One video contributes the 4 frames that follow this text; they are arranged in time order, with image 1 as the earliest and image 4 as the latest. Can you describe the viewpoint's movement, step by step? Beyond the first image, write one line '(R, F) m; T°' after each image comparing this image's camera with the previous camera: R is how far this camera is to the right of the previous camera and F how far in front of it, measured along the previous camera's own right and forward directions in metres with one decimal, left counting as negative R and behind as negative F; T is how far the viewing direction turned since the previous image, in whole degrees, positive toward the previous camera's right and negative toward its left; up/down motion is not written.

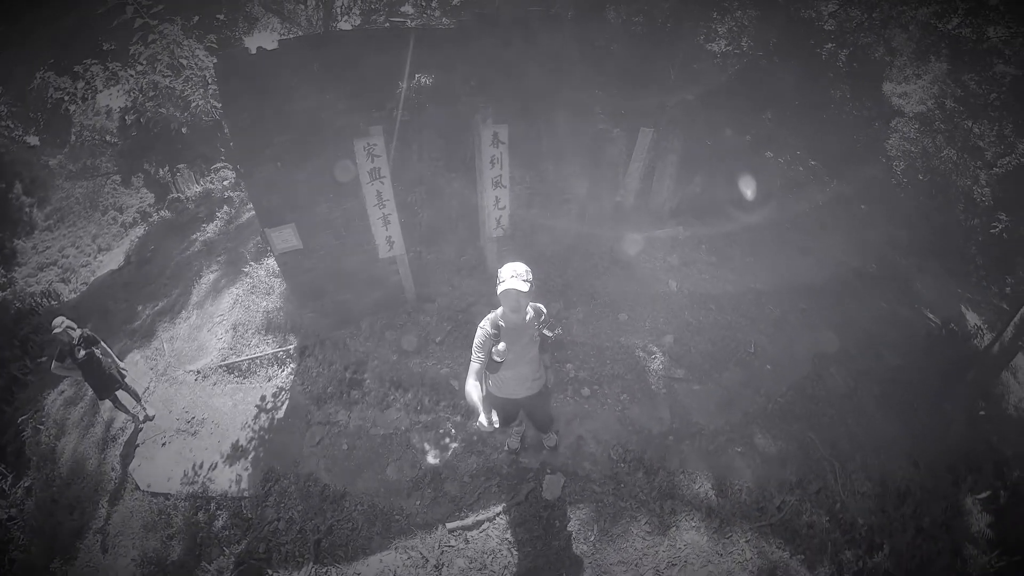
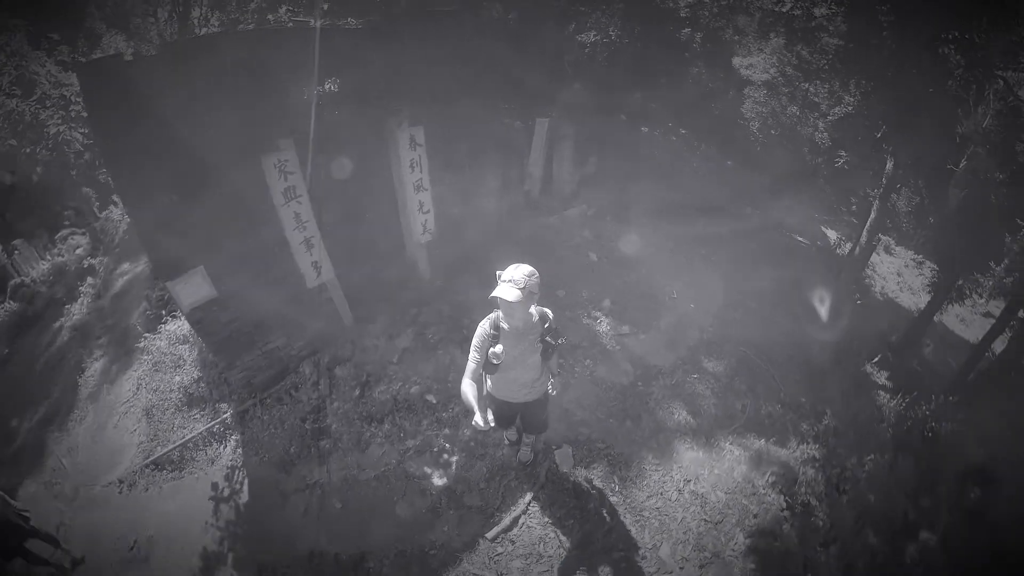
(-1.3, +0.2) m; +19°
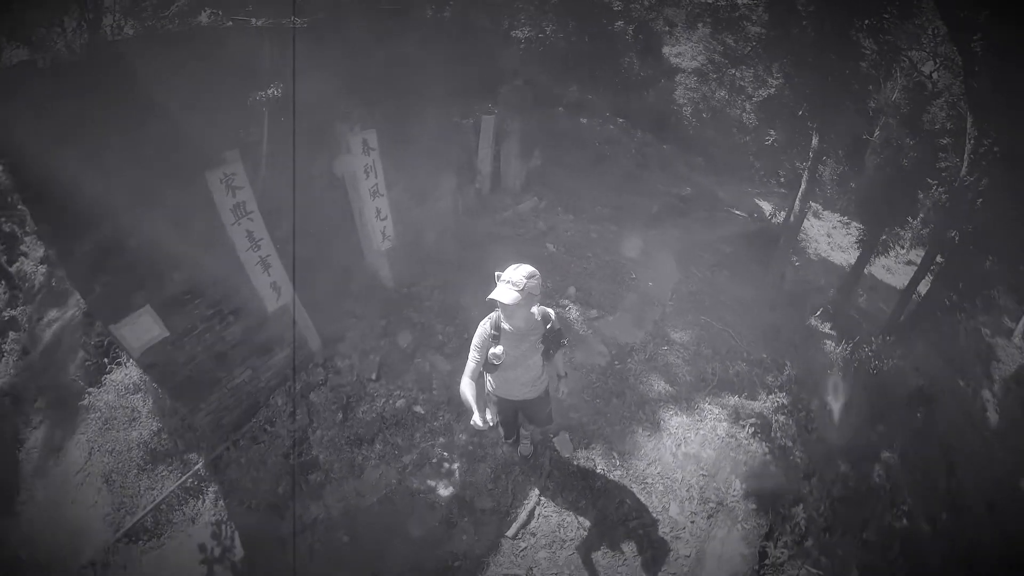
(-0.7, 0.0) m; +10°
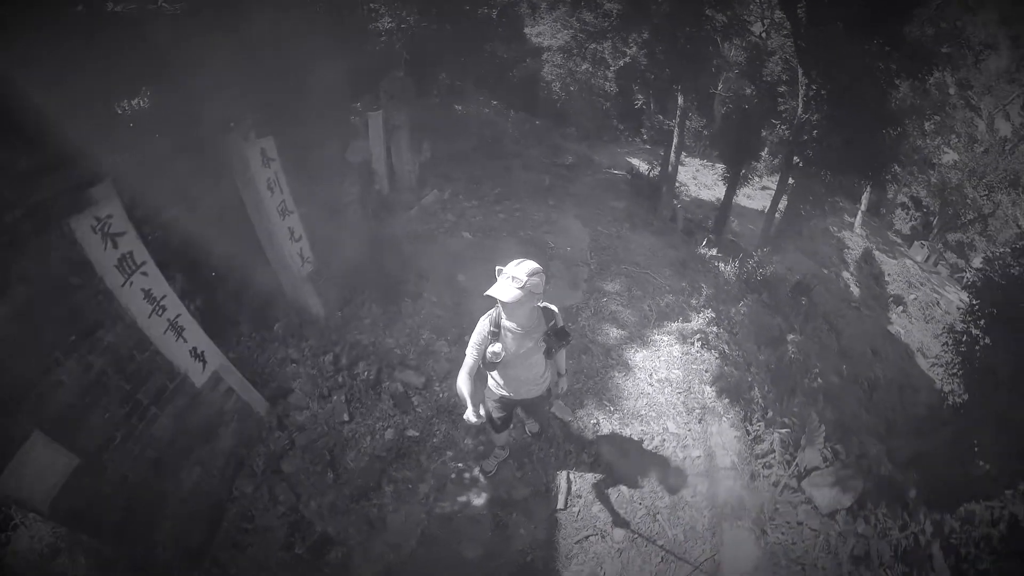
(-1.5, +0.3) m; +21°
